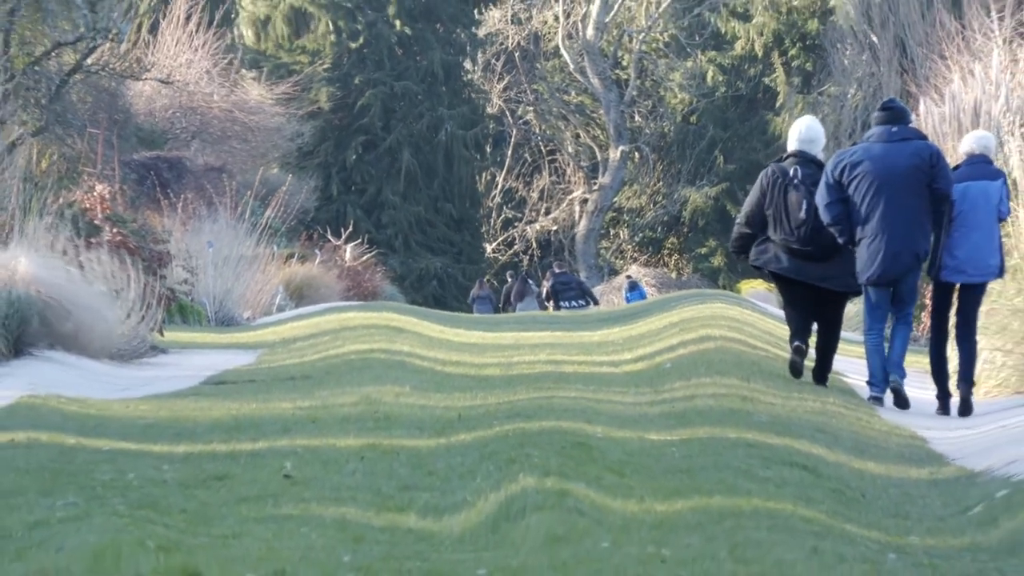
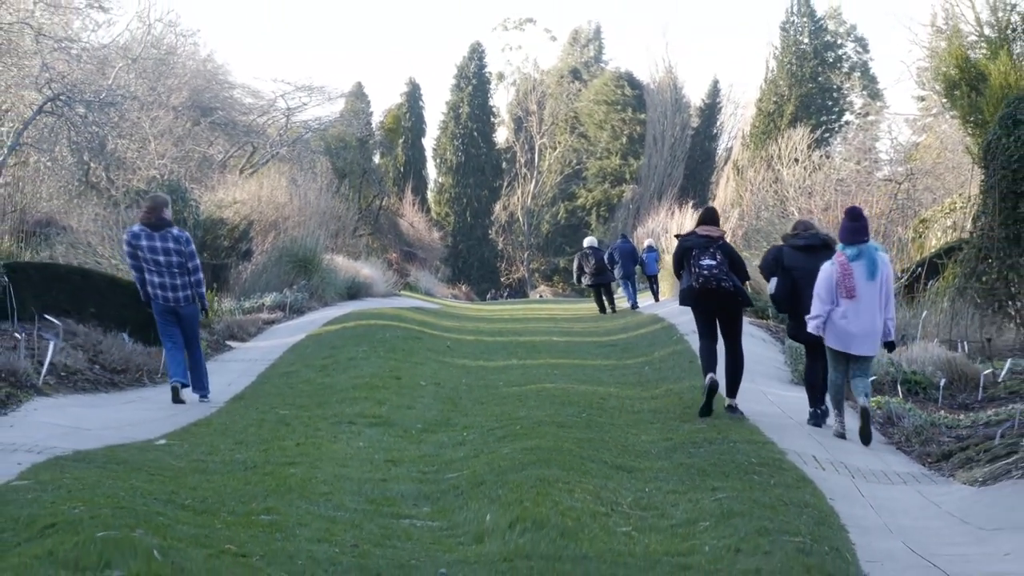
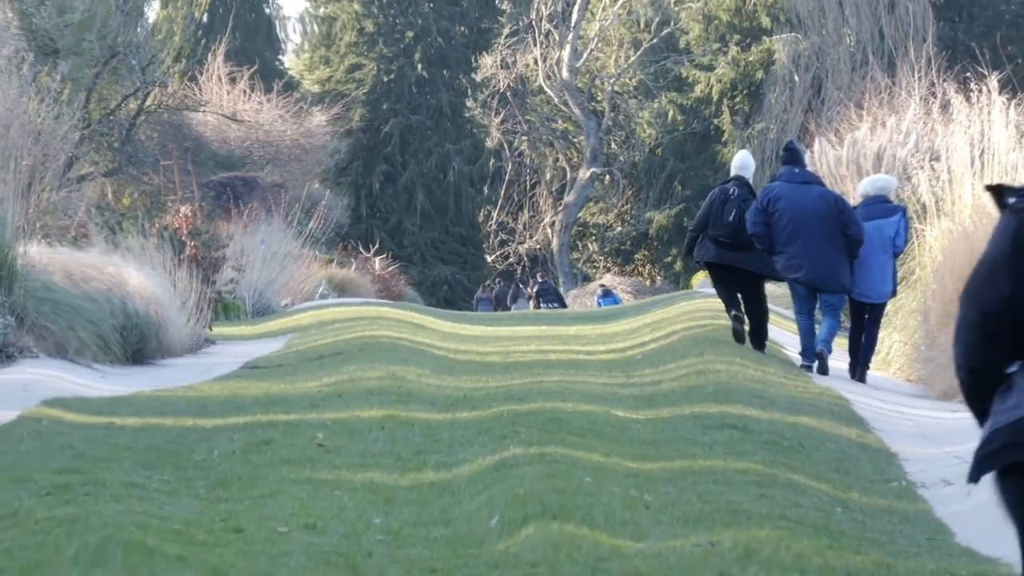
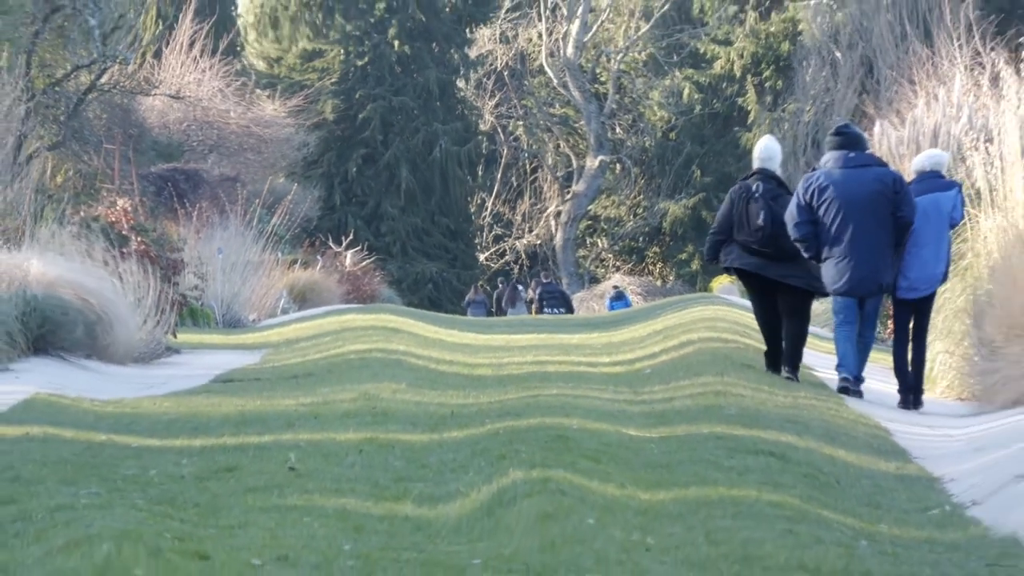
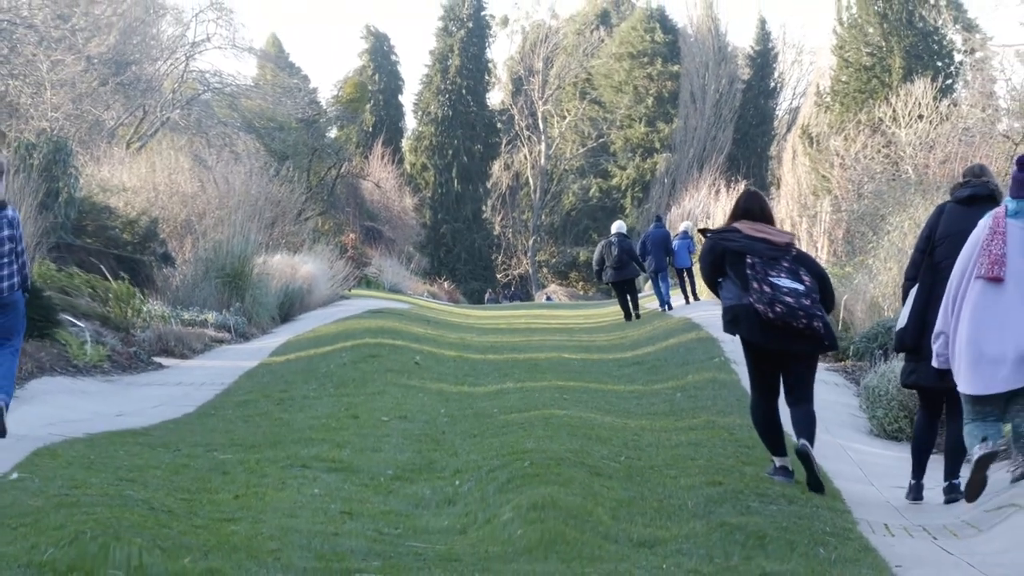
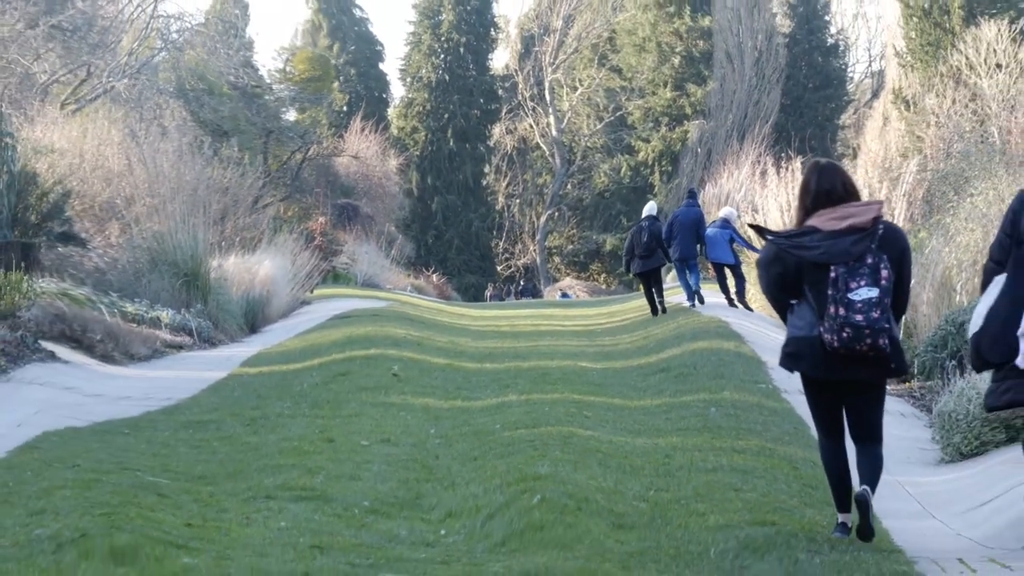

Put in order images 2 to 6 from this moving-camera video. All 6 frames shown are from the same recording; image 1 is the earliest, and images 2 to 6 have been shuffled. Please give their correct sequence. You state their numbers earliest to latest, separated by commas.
4, 3, 6, 5, 2
